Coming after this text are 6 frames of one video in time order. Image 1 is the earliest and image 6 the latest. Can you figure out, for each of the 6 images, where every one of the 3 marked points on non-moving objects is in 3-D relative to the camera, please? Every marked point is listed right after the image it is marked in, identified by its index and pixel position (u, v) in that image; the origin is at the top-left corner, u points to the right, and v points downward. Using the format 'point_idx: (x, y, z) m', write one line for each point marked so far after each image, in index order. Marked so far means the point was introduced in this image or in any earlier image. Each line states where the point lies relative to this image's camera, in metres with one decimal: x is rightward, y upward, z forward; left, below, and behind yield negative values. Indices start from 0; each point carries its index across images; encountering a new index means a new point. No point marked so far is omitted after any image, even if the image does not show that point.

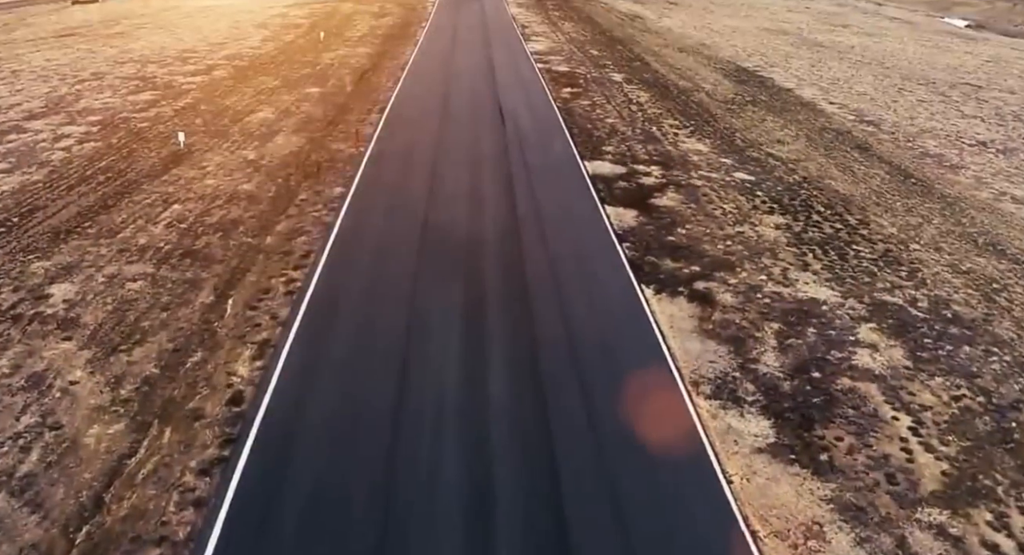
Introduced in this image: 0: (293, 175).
0: (-5.9, +2.8, +15.7) m
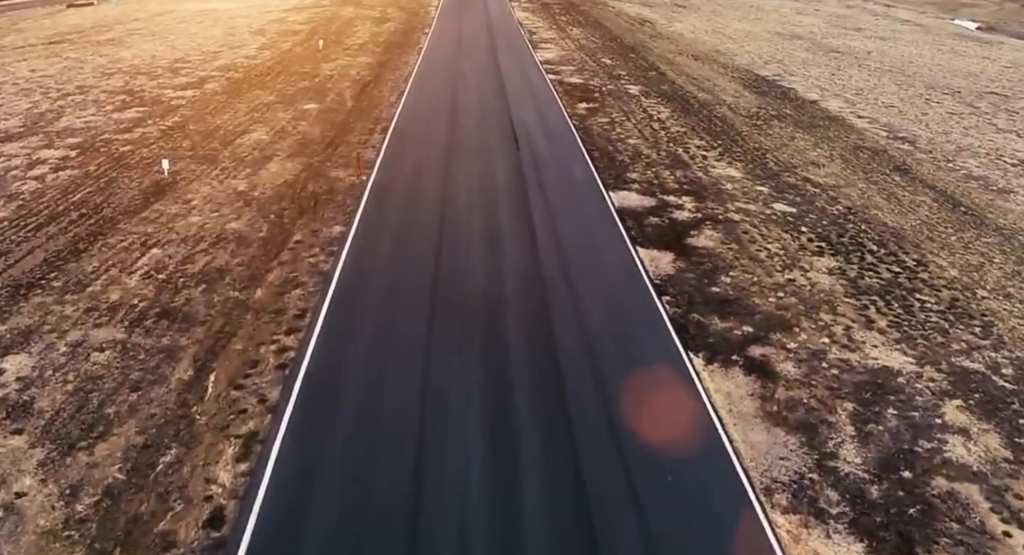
0: (-5.4, +1.7, +14.2) m
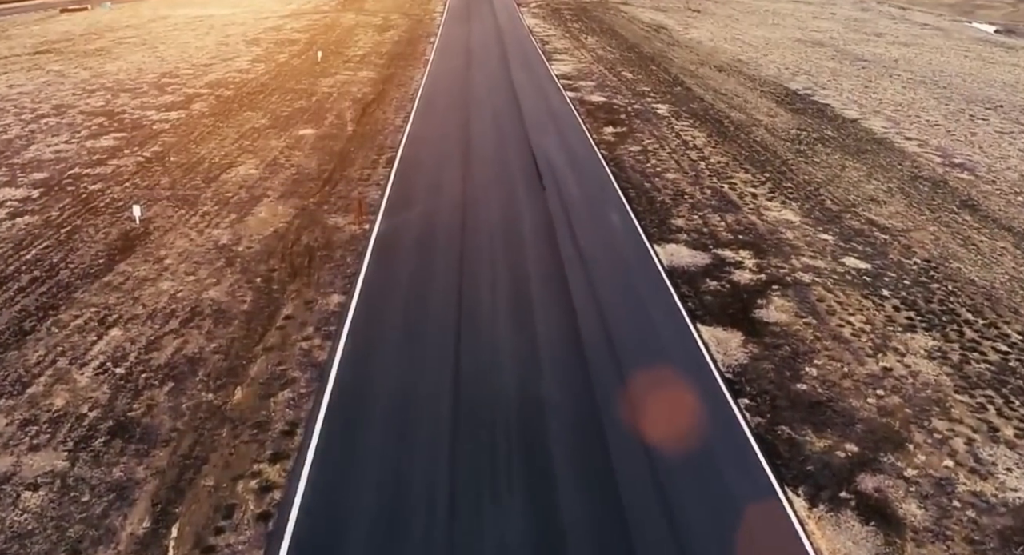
0: (-4.8, +0.1, +12.0) m
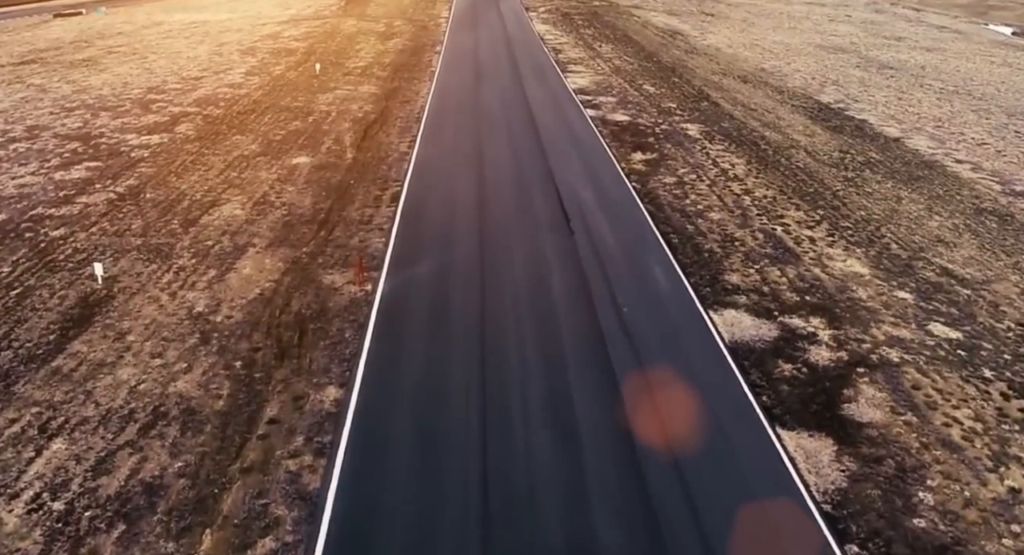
0: (-4.2, -1.2, +10.0) m
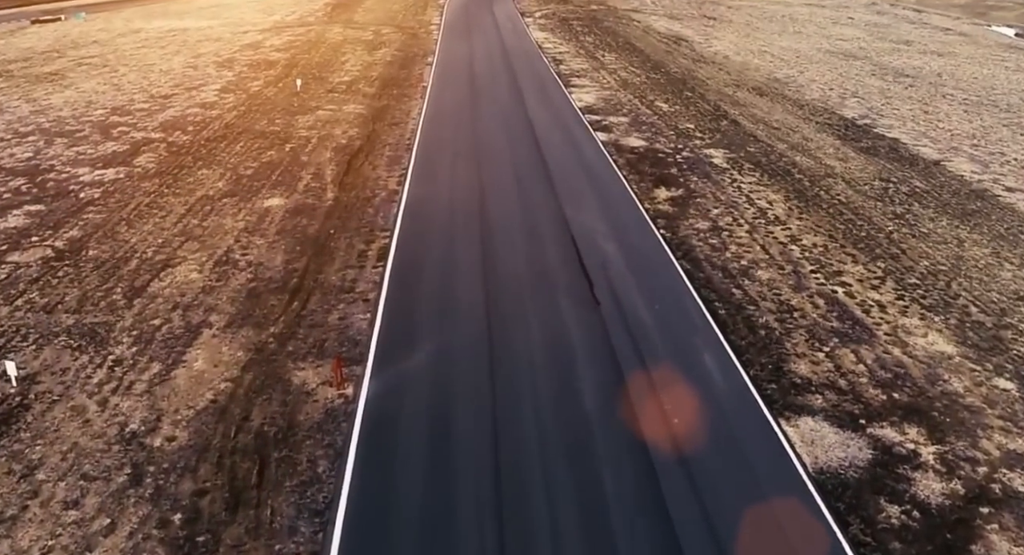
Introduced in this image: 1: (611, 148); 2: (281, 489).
0: (-3.9, -2.8, +7.7) m
1: (+3.3, +4.3, +19.5) m
2: (-3.0, -2.8, +7.7) m
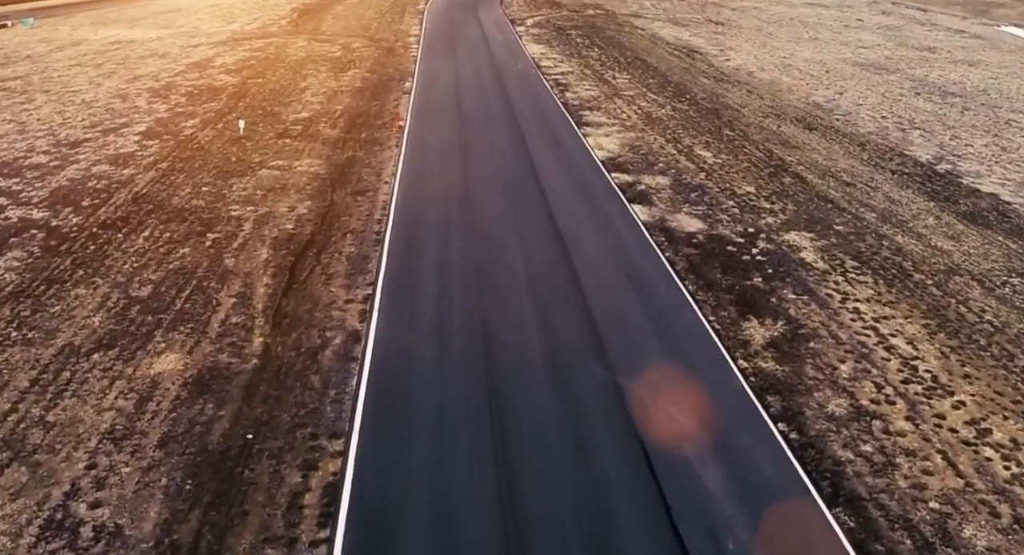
0: (-3.2, -6.3, +2.5) m
1: (+3.6, +1.0, +14.4) m
2: (-2.3, -6.3, +2.5) m
